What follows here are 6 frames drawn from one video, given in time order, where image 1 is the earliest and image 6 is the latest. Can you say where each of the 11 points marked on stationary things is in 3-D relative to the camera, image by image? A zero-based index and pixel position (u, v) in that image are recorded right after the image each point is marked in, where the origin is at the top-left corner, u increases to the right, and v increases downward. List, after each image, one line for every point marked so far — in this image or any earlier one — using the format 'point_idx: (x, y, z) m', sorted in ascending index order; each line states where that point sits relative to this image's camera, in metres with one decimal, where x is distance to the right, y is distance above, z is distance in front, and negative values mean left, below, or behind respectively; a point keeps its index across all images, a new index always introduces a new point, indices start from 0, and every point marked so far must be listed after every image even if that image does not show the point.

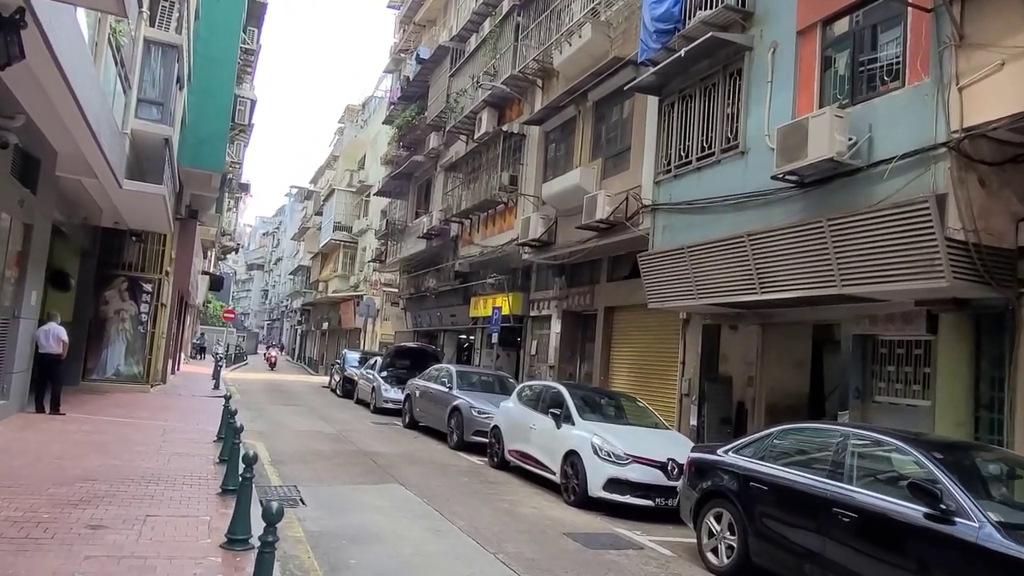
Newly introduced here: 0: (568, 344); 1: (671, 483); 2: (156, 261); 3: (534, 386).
0: (+1.3, -1.3, +17.1) m
1: (+1.9, -2.4, +8.8) m
2: (-9.5, +0.7, +19.6) m
3: (+0.4, -1.6, +11.7) m
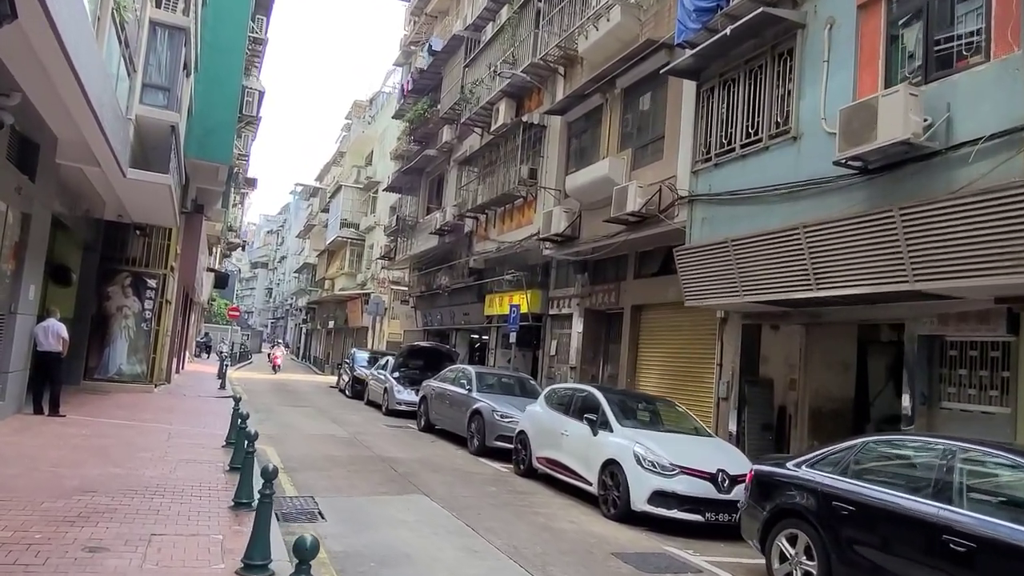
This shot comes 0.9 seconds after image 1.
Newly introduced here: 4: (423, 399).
0: (+1.7, -1.2, +16.4) m
1: (+2.3, -2.3, +8.1) m
2: (-9.1, +0.8, +19.0) m
3: (+0.8, -1.5, +11.0) m
4: (-2.0, -2.4, +16.1) m
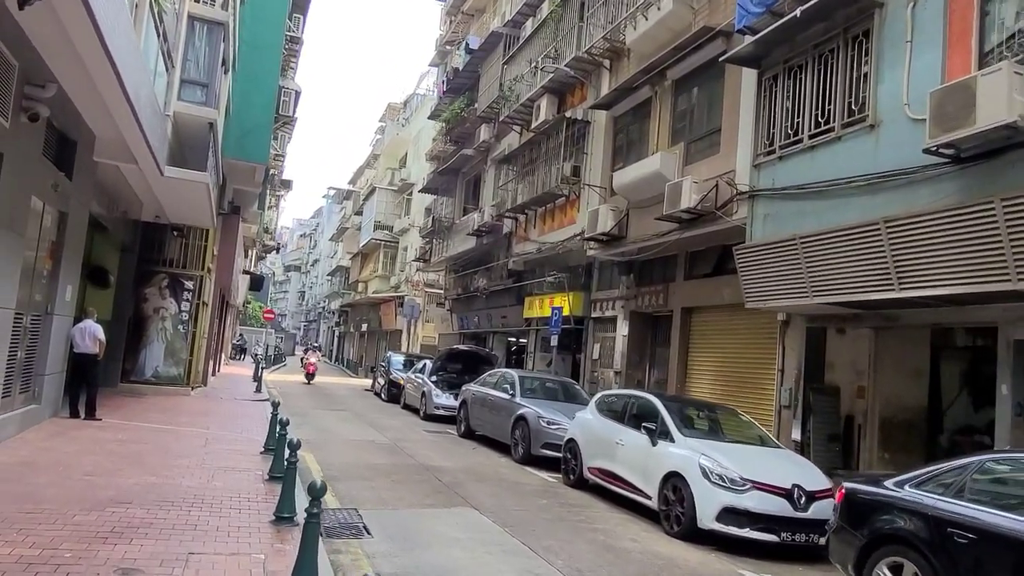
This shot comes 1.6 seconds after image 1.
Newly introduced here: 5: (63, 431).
0: (+2.7, -1.3, +15.7) m
1: (+2.9, -2.3, +7.4) m
2: (-8.0, +0.8, +18.8) m
3: (+1.5, -1.5, +10.4) m
4: (-1.0, -2.5, +15.6) m
5: (-6.2, -2.0, +10.1) m
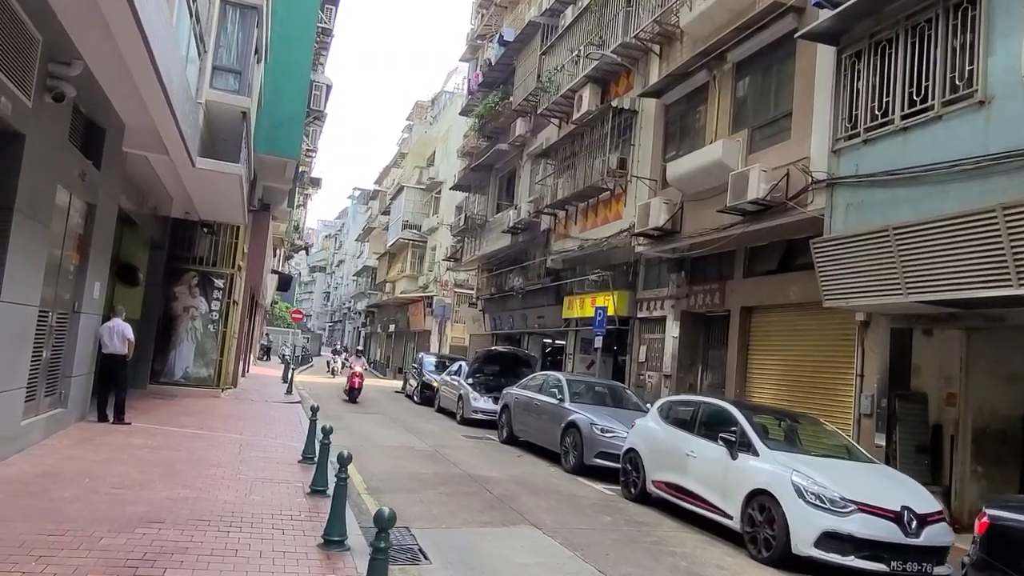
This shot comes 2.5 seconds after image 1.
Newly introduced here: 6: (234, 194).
0: (+3.6, -1.3, +14.9) m
1: (+3.5, -2.3, +6.5) m
2: (-7.0, +0.8, +18.2) m
3: (+2.2, -1.5, +9.6) m
4: (-0.2, -2.4, +14.9) m
5: (-5.4, -1.9, +9.4) m
6: (-5.2, +1.8, +13.8) m
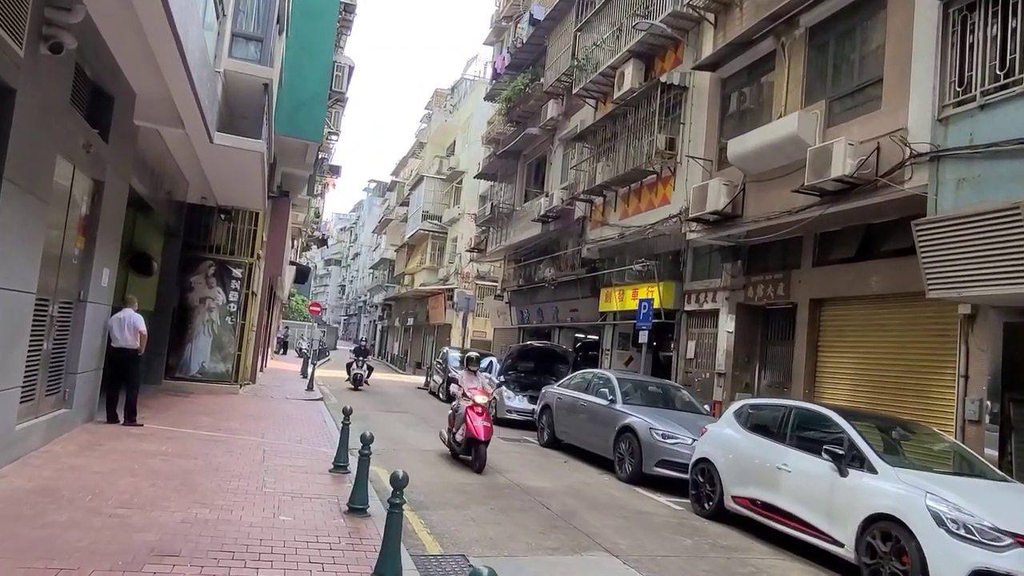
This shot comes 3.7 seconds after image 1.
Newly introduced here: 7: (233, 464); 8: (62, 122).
0: (+4.3, -1.1, +13.7) m
1: (+4.2, -2.1, +5.4) m
2: (-6.2, +1.1, +17.2) m
3: (+2.9, -1.3, +8.4) m
4: (+0.6, -2.2, +13.8) m
5: (-4.8, -1.8, +8.4) m
6: (-4.5, +2.0, +12.7) m
7: (-3.1, -1.9, +8.2) m
8: (-4.4, +1.7, +7.2) m
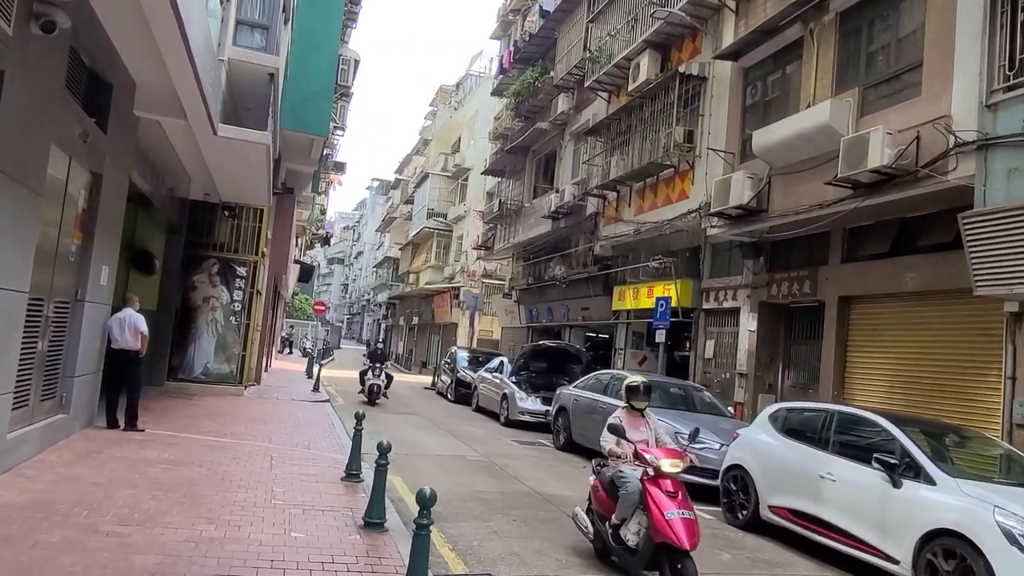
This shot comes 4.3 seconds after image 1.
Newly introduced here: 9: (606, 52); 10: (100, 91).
0: (+4.6, -1.0, +13.2) m
1: (+4.4, -2.1, +4.9) m
2: (-5.9, +1.1, +16.7) m
3: (+3.1, -1.3, +7.9) m
4: (+0.9, -2.2, +13.3) m
5: (-4.5, -1.7, +8.0) m
6: (-4.2, +2.0, +12.3) m
7: (-2.9, -1.9, +7.7) m
8: (-4.2, +1.7, +6.8) m
9: (+2.2, +5.7, +17.6) m
10: (-4.7, +2.3, +8.5) m
